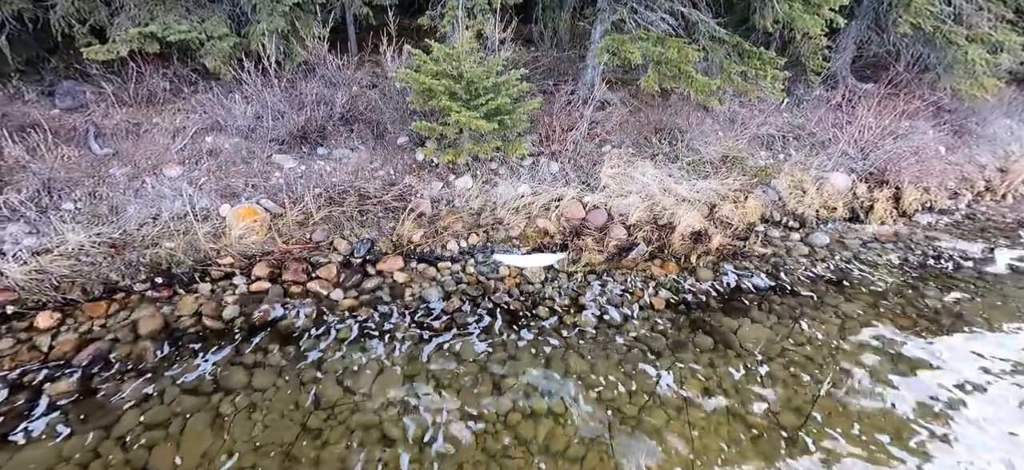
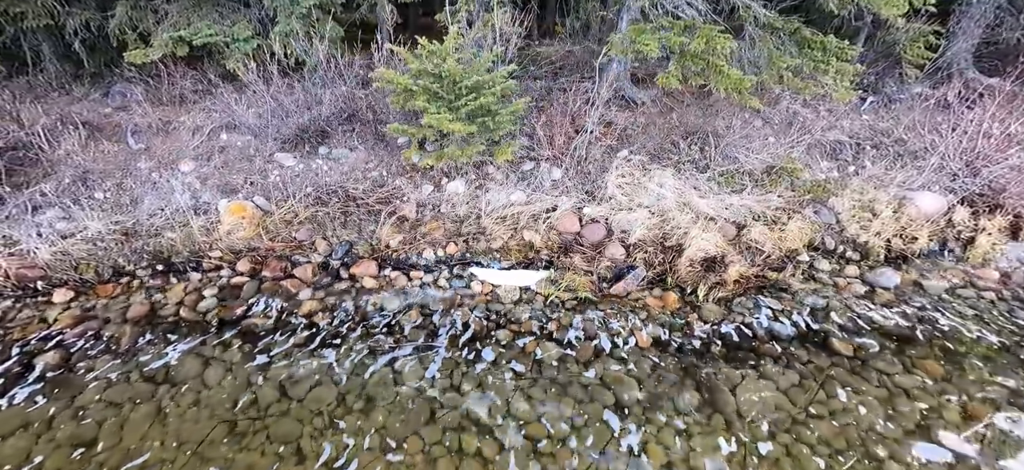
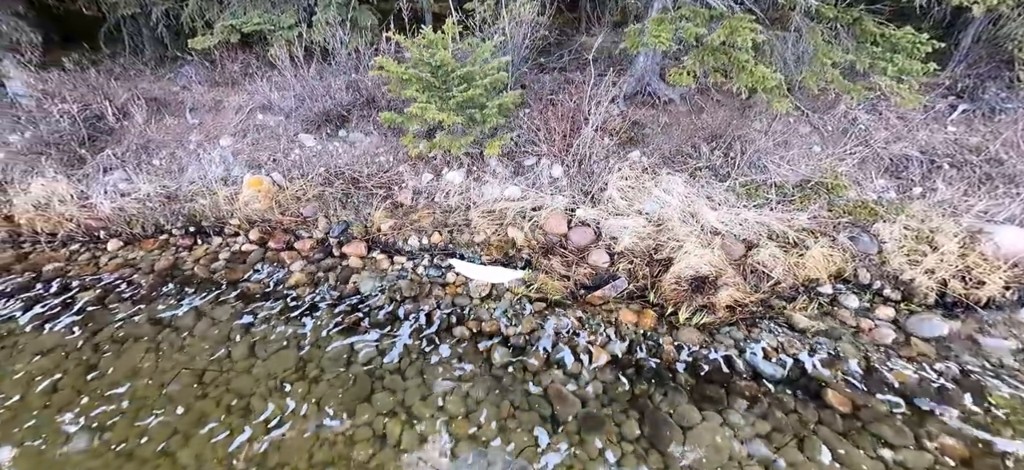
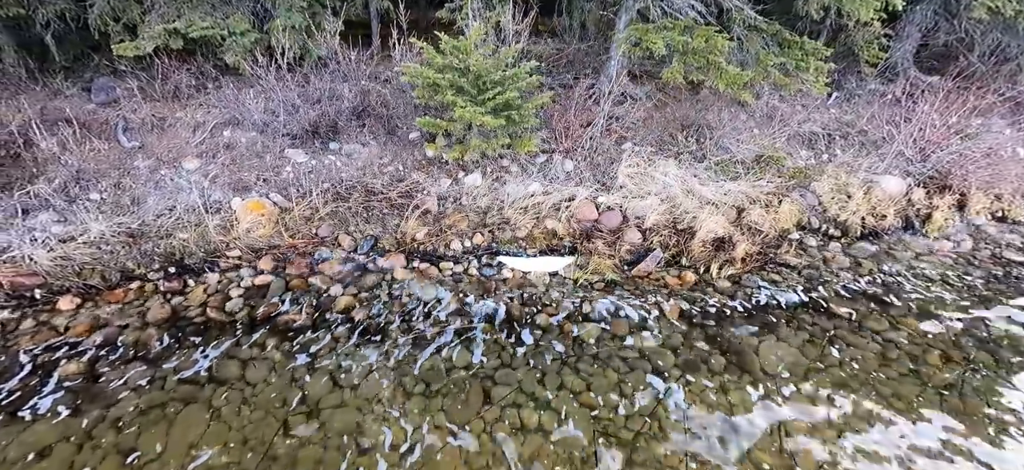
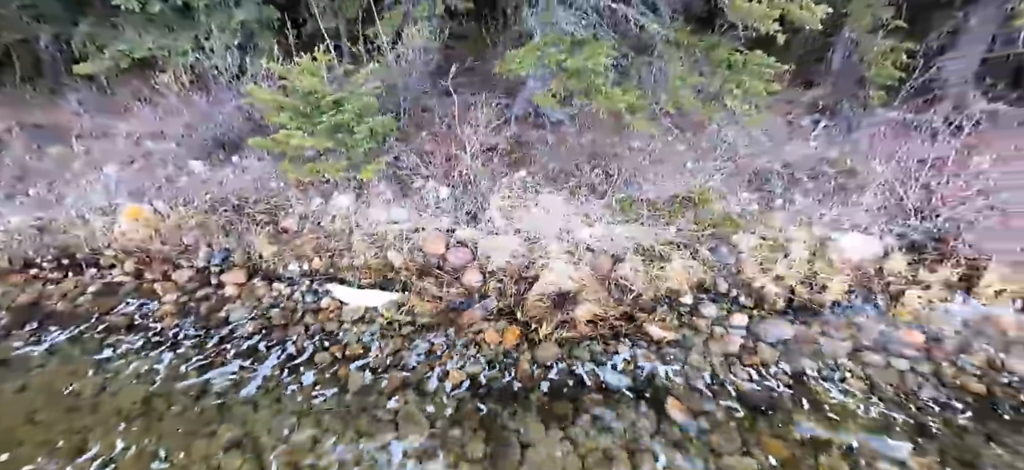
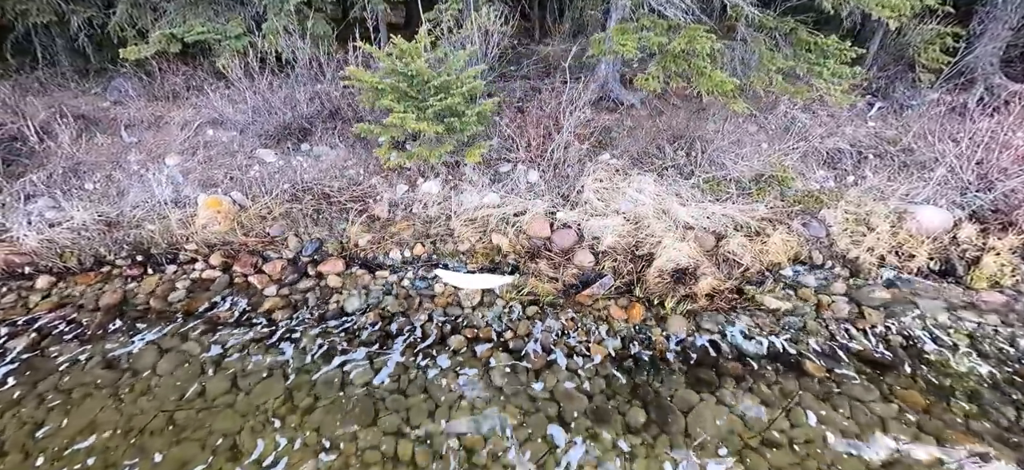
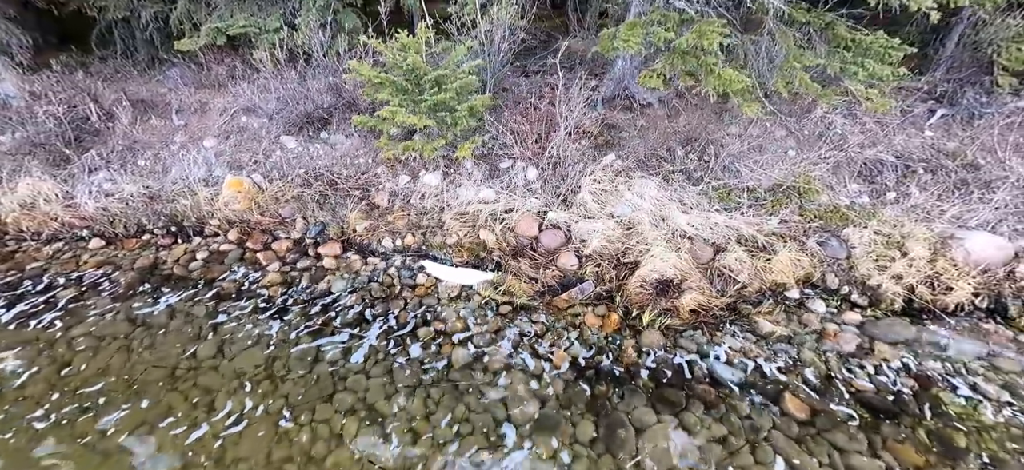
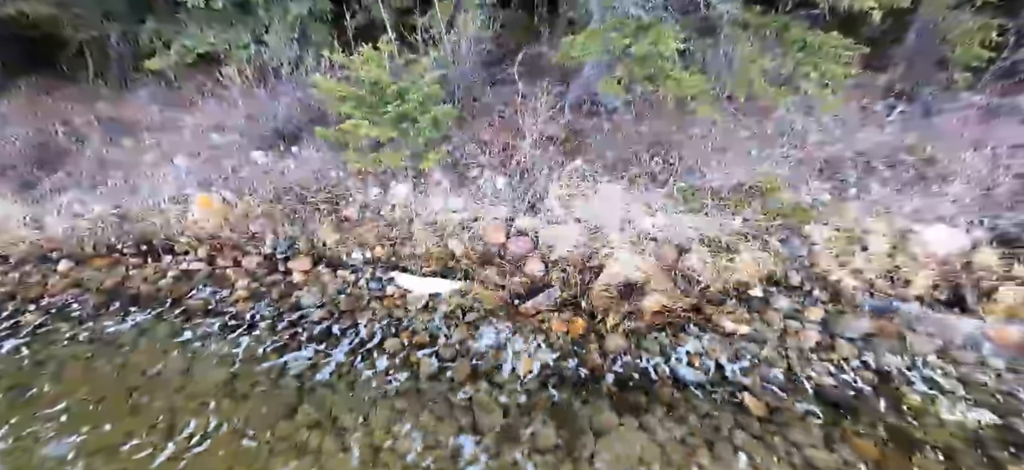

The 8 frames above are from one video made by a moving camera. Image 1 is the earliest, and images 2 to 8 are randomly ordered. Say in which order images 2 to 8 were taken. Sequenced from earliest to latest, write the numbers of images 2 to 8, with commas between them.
4, 2, 6, 3, 7, 8, 5
